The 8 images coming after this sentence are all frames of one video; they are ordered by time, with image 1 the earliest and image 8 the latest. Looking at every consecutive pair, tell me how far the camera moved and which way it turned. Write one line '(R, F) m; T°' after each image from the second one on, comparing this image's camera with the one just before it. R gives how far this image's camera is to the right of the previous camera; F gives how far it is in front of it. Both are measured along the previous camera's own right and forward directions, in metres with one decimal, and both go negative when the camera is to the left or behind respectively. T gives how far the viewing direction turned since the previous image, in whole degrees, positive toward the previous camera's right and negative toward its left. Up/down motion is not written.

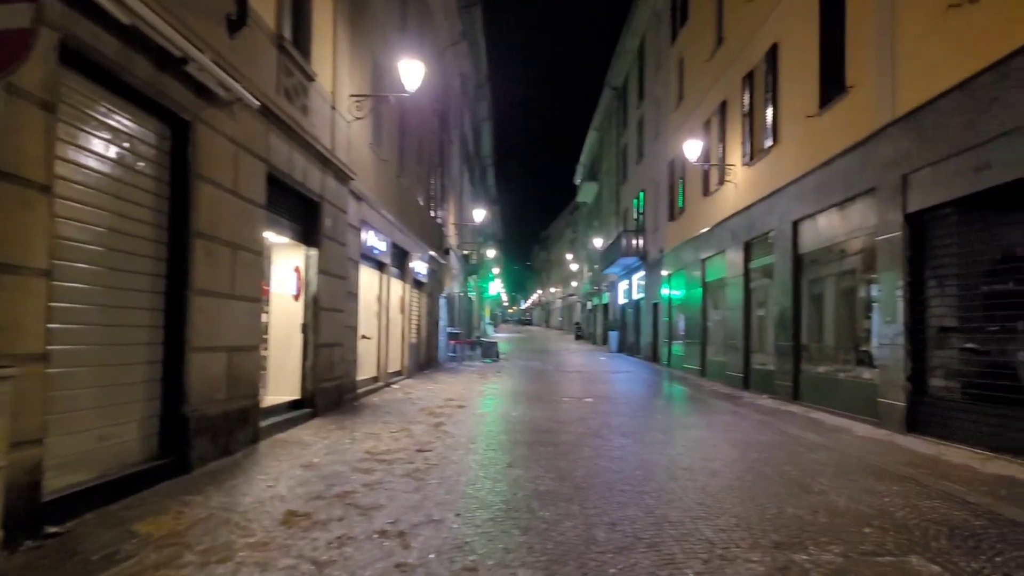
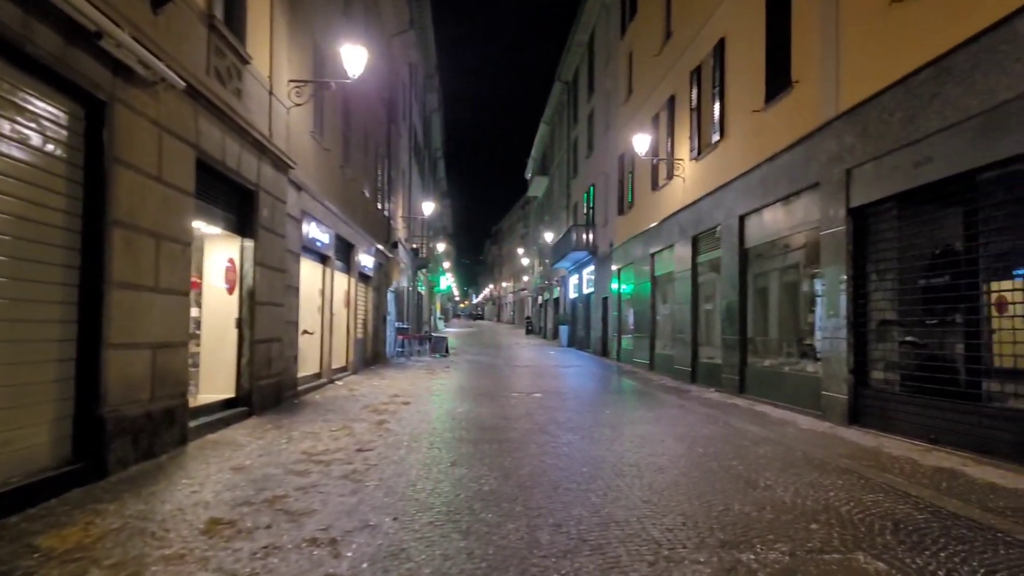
(+0.1, +0.2) m; +4°
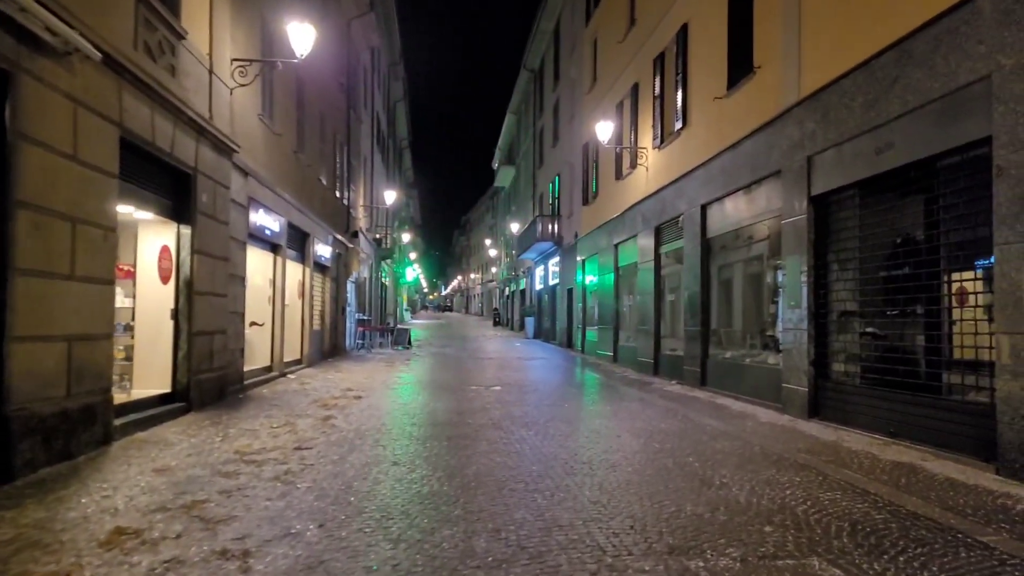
(+0.2, +0.3) m; +2°
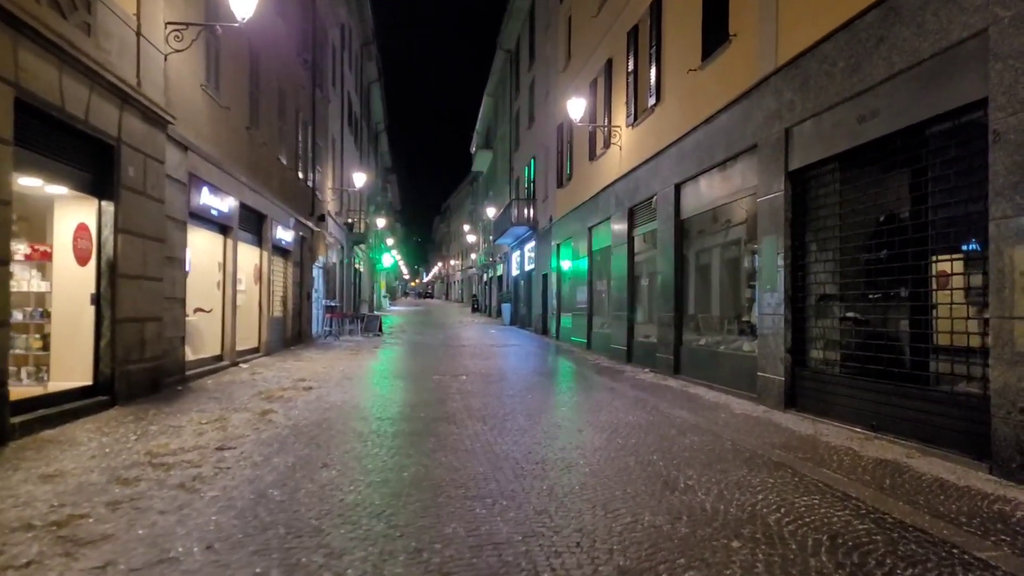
(+0.3, +0.6) m; +1°
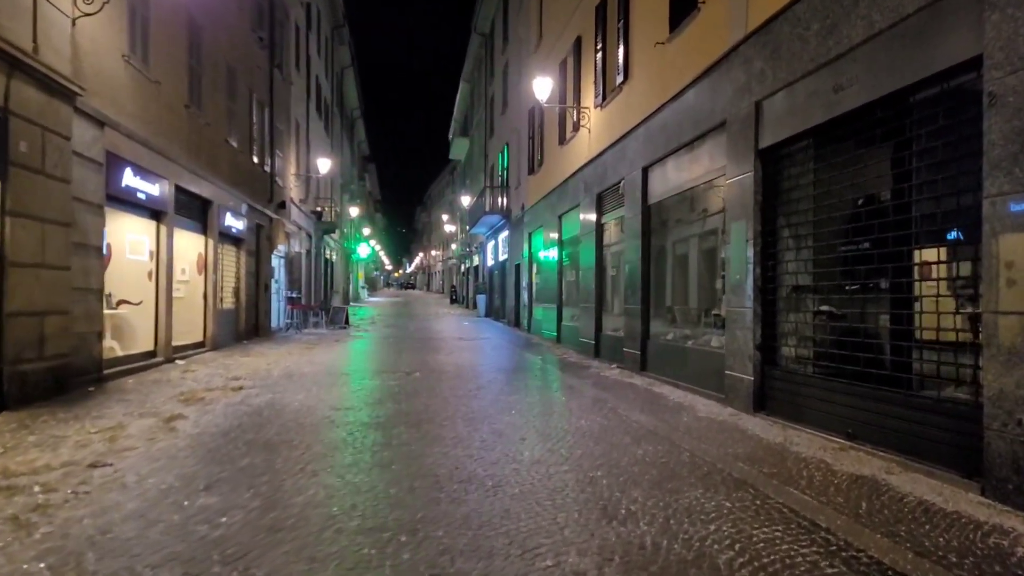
(+0.4, +0.8) m; +1°
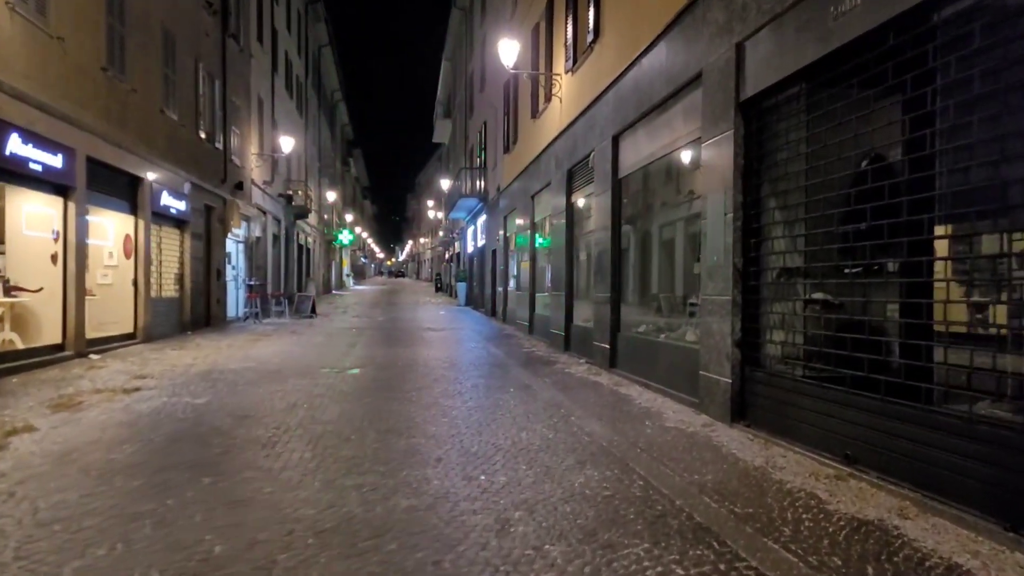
(+0.5, +1.3) m; 0°
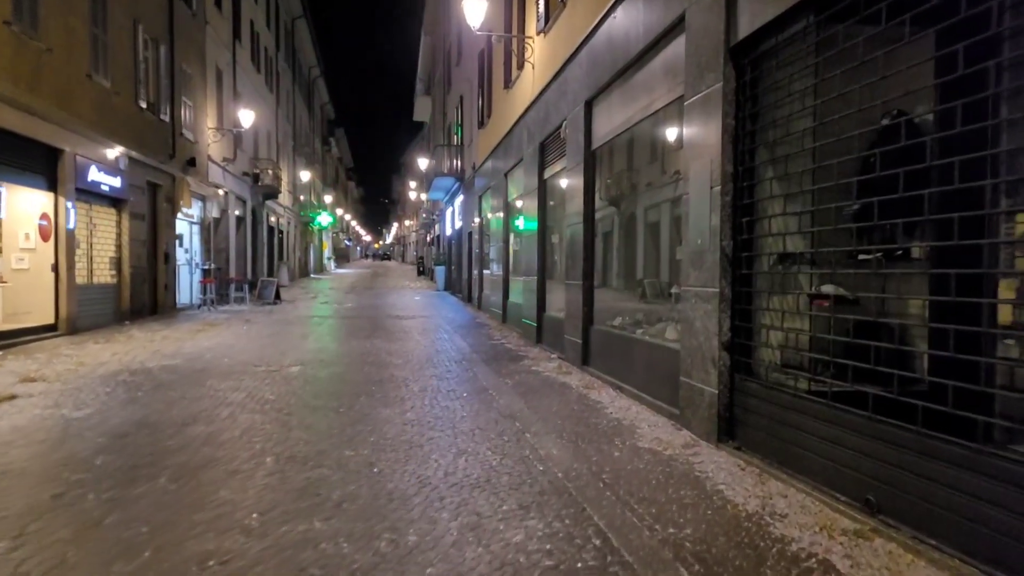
(+0.3, +1.1) m; +1°
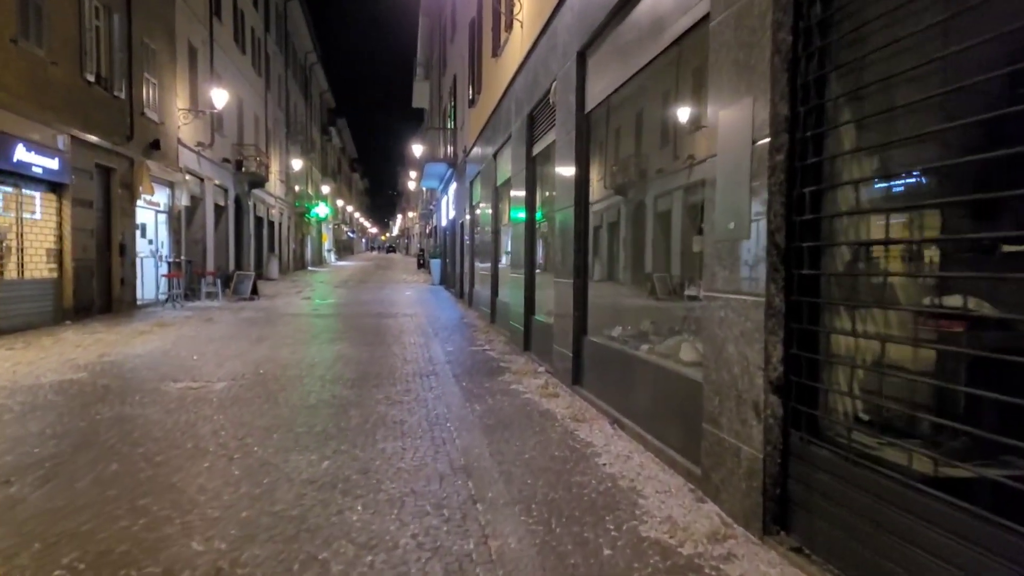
(+0.3, +1.6) m; -1°
